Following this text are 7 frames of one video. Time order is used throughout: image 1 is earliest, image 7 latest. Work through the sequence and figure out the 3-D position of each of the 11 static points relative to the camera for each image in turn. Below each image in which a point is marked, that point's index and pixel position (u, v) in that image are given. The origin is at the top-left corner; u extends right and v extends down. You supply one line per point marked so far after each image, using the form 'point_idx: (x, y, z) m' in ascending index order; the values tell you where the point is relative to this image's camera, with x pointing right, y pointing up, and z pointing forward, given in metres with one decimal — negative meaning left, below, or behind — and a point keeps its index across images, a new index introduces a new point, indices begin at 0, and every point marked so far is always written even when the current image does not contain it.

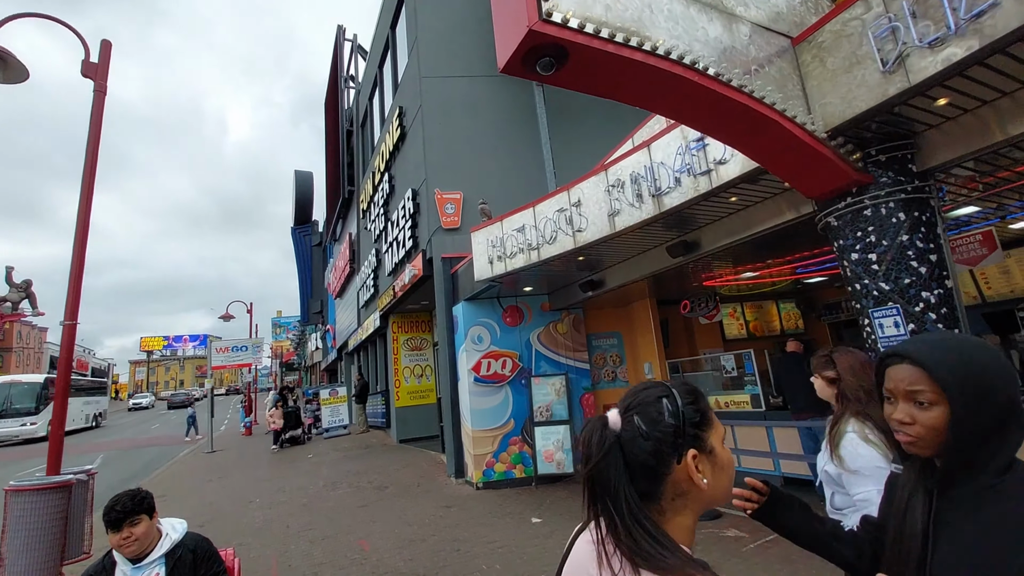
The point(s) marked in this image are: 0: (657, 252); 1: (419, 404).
0: (+2.0, +0.5, +6.9) m
1: (-2.7, -3.3, +13.7) m
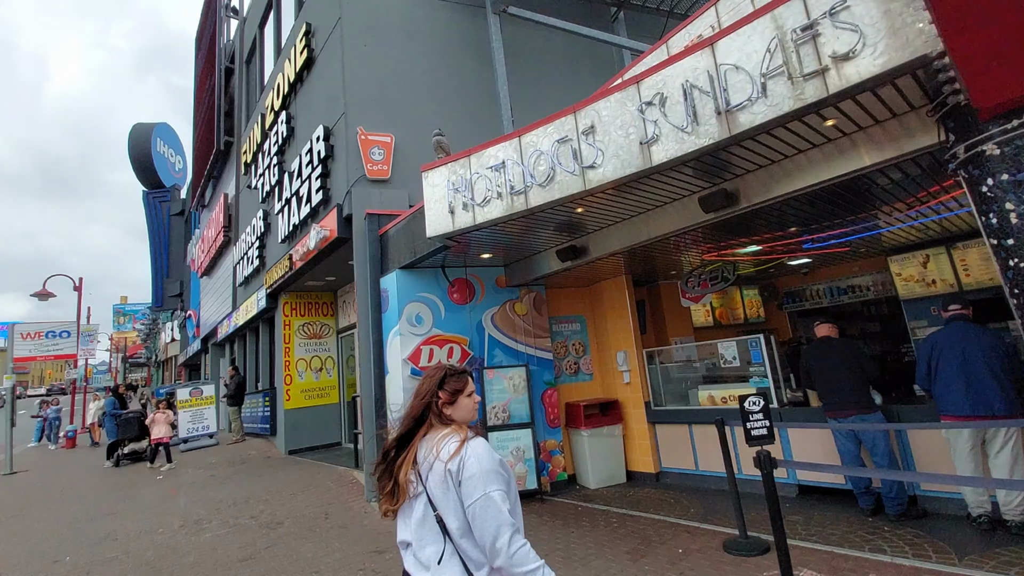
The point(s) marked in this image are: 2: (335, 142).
0: (+1.7, +0.9, +5.5) m
1: (-4.6, -2.7, +11.1) m
2: (-3.1, +2.5, +8.2) m
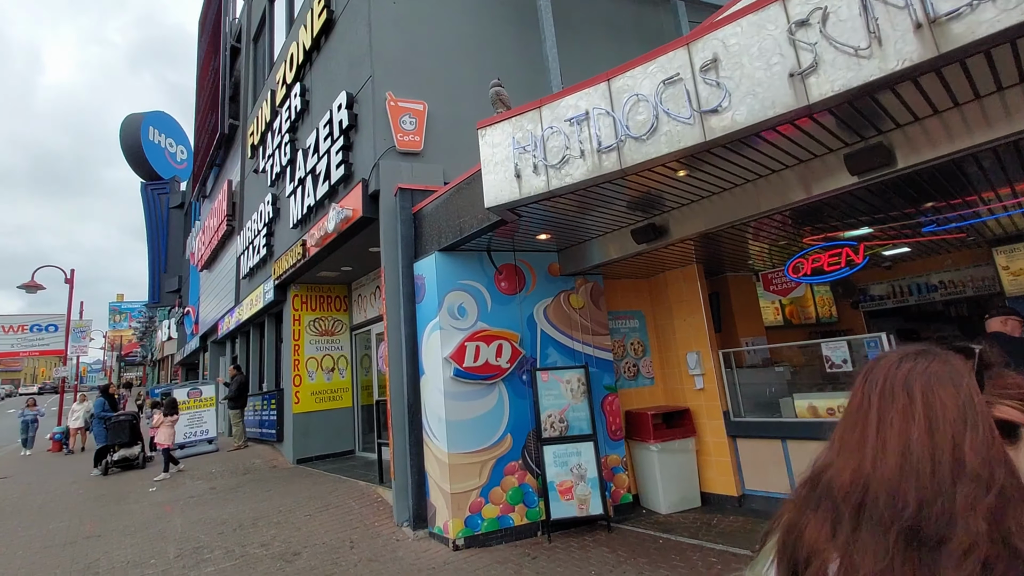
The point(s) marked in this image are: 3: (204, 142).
0: (+2.4, +1.0, +4.5) m
1: (-3.9, -2.5, +10.0) m
2: (-2.3, +2.7, +7.2) m
3: (-12.1, +5.7, +18.6) m
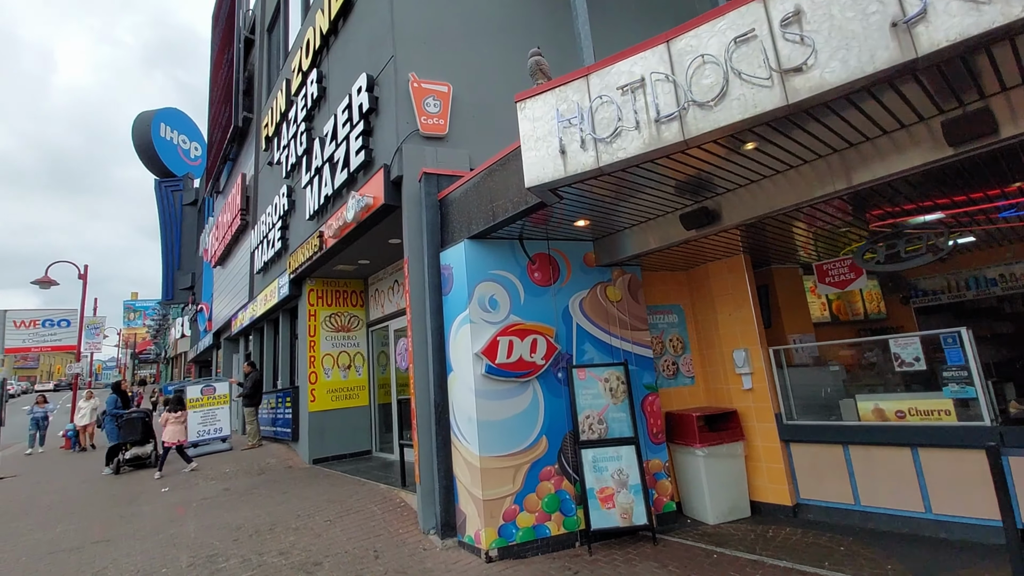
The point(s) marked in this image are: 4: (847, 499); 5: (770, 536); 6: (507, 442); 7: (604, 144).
0: (+2.8, +1.1, +4.1) m
1: (-3.5, -2.4, +9.7) m
2: (-1.9, +2.8, +6.9) m
3: (-11.4, +5.9, +18.4) m
4: (+3.5, -2.2, +5.0) m
5: (+2.6, -2.5, +4.9) m
6: (0.0, -1.6, +5.0) m
7: (+0.7, +1.1, +3.8) m
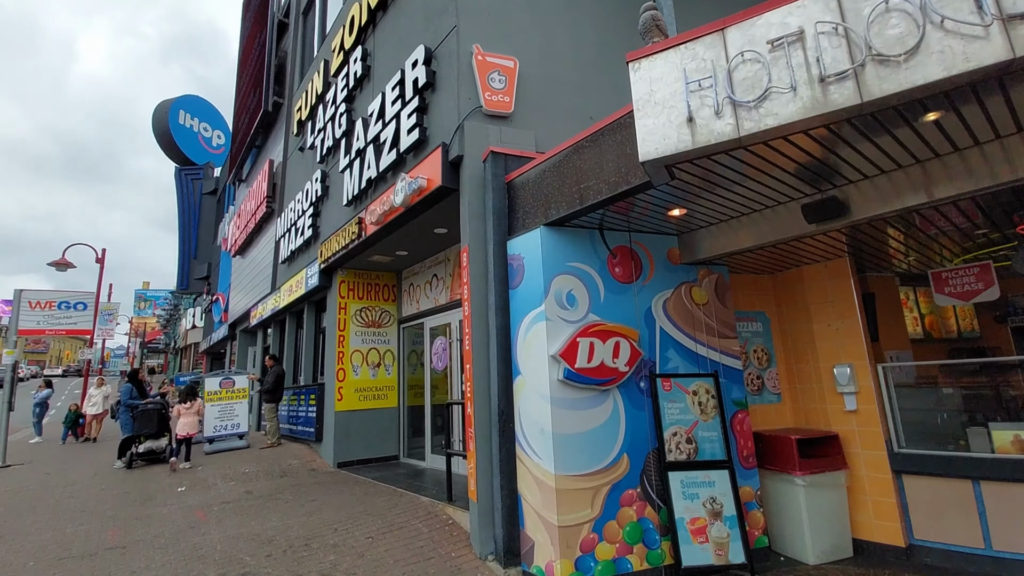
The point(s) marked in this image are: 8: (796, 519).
0: (+3.6, +1.1, +3.4) m
1: (-2.7, -2.3, +9.0) m
2: (-1.0, +2.9, +6.3) m
3: (-10.2, +6.2, +18.0) m
4: (+4.2, -2.3, +4.3) m
5: (+3.3, -2.6, +4.2) m
6: (+0.7, -1.6, +4.3) m
7: (+1.5, +1.2, +3.1) m
8: (+2.8, -2.3, +4.7) m
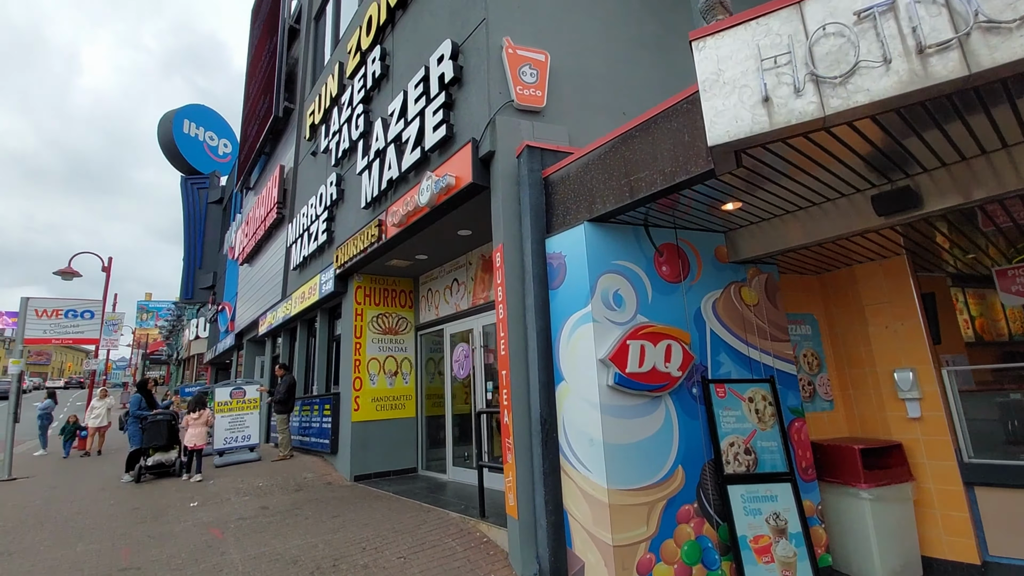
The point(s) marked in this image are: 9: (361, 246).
0: (+4.0, +1.1, +3.1) m
1: (-2.3, -2.4, +8.7) m
2: (-0.6, +2.9, +6.1) m
3: (-9.8, +5.9, +17.9) m
4: (+4.6, -2.3, +4.0) m
5: (+3.7, -2.6, +3.8) m
6: (+1.1, -1.5, +4.0) m
7: (+1.9, +1.2, +2.9) m
8: (+3.2, -2.3, +4.4) m
9: (-2.6, +0.7, +8.1) m
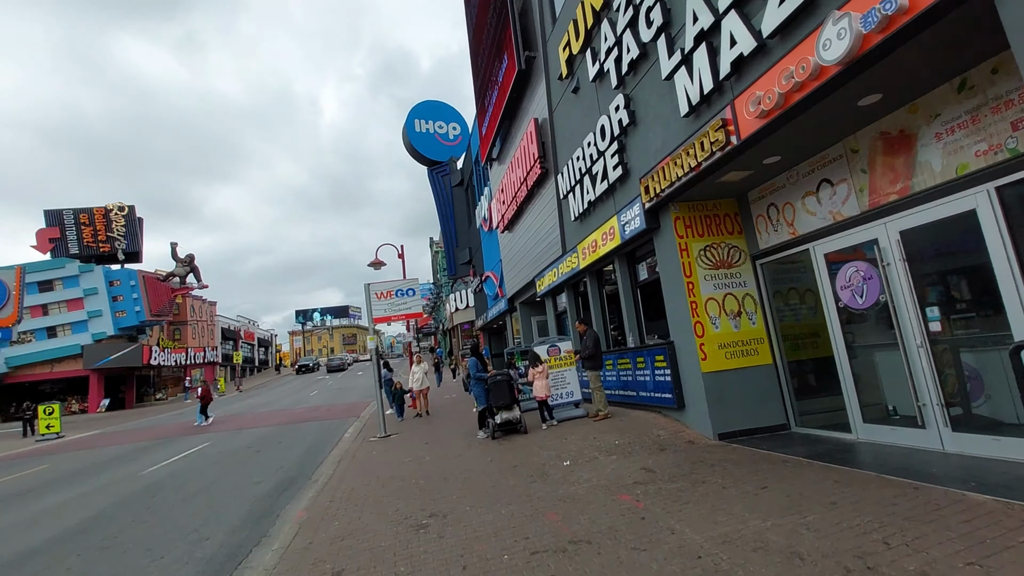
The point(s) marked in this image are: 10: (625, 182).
0: (+6.3, +2.3, -0.7) m
1: (+3.5, -1.2, +7.3) m
2: (+3.1, +3.9, +3.8) m
3: (-1.0, +7.2, +18.2) m
4: (+7.8, -0.8, +0.1) m
5: (+6.9, -1.2, +0.3) m
6: (+4.5, -0.5, +1.5) m
7: (+4.3, +2.1, 0.0) m
8: (+6.7, -0.9, +1.0) m
9: (+2.5, +1.7, +6.6) m
10: (+2.0, +1.9, +8.7) m
